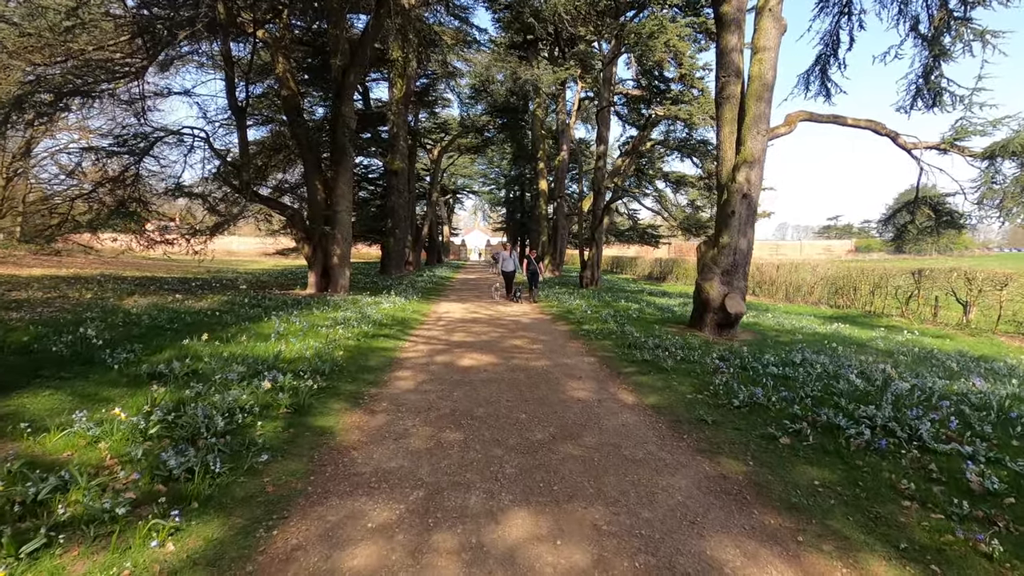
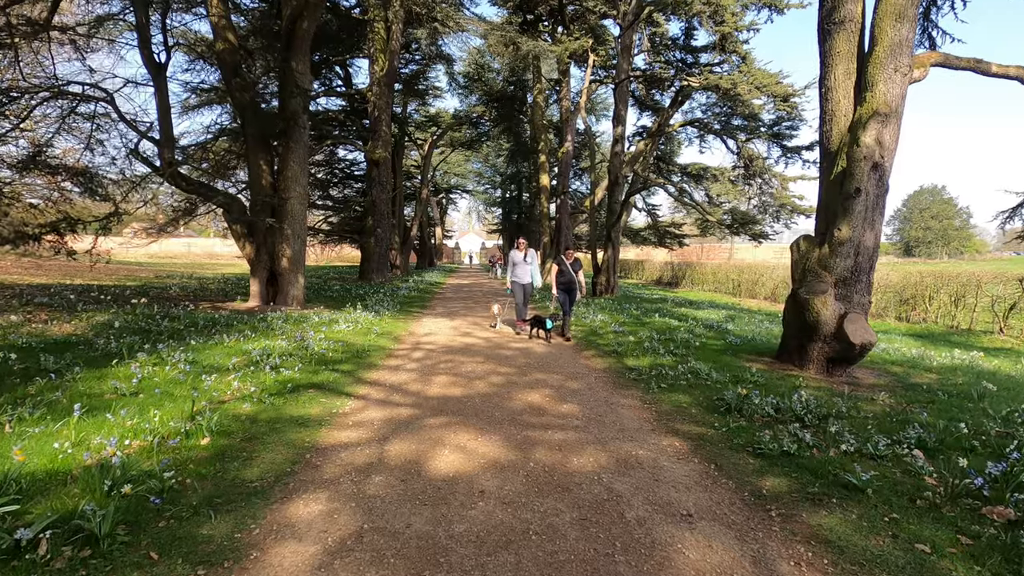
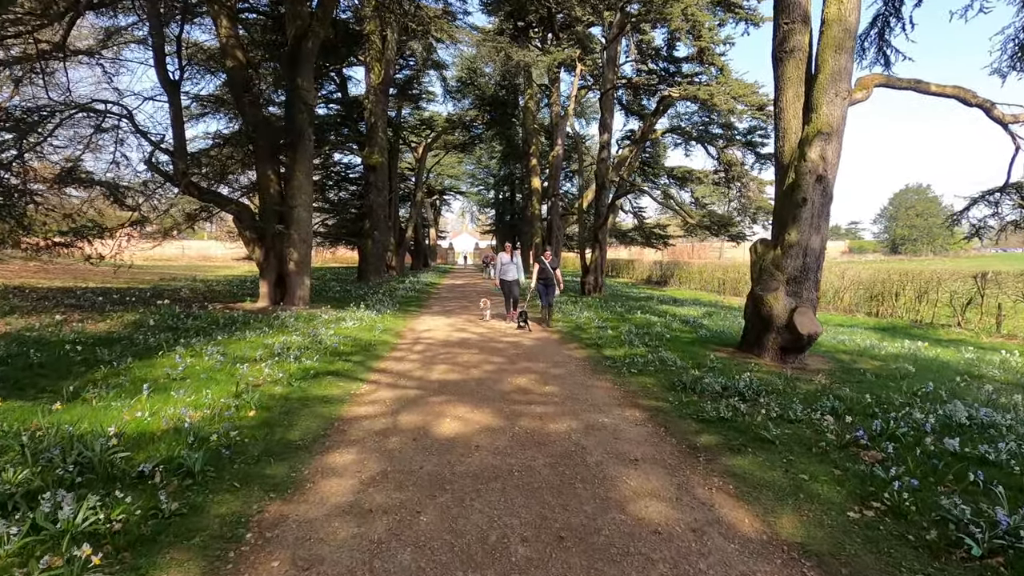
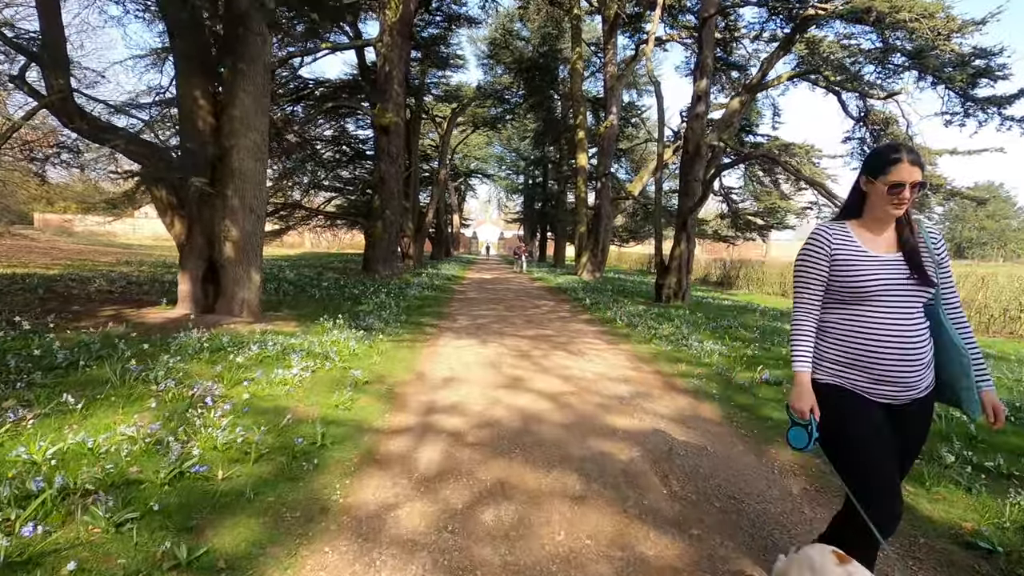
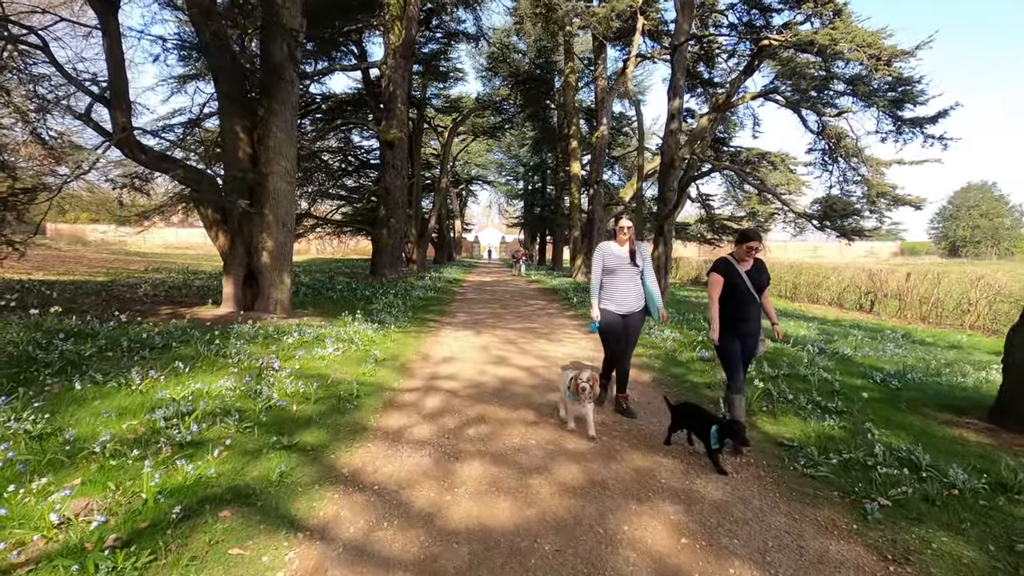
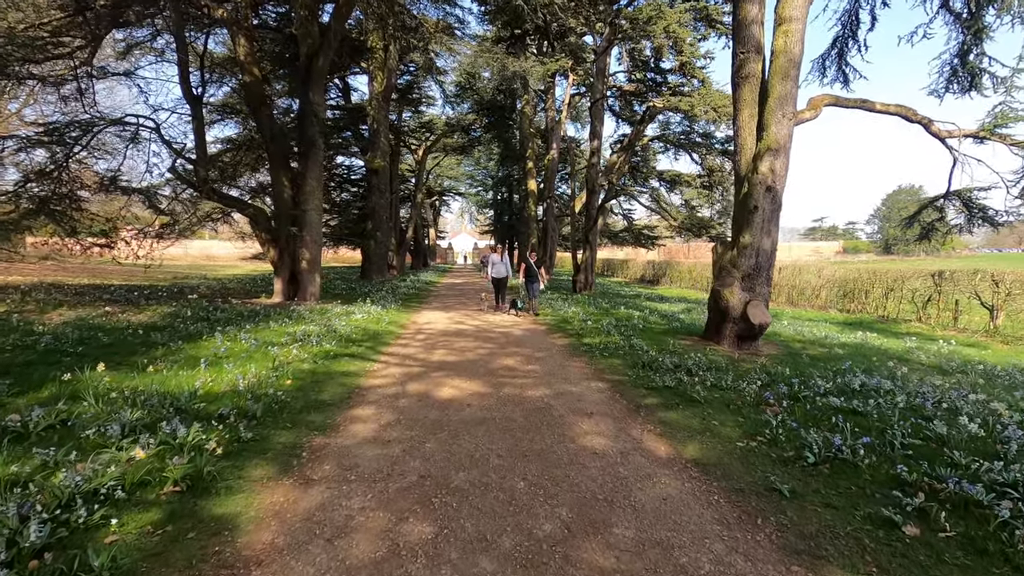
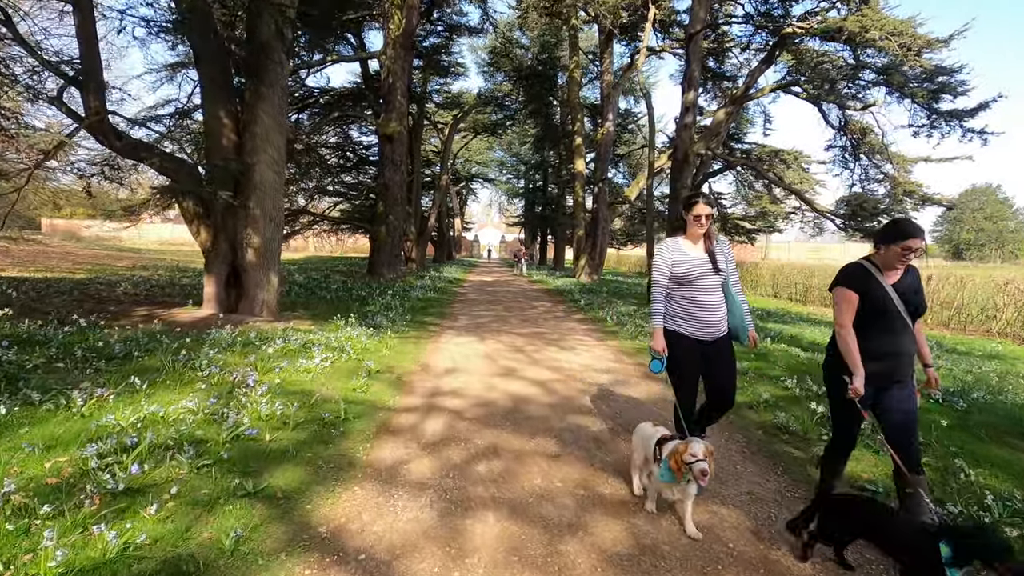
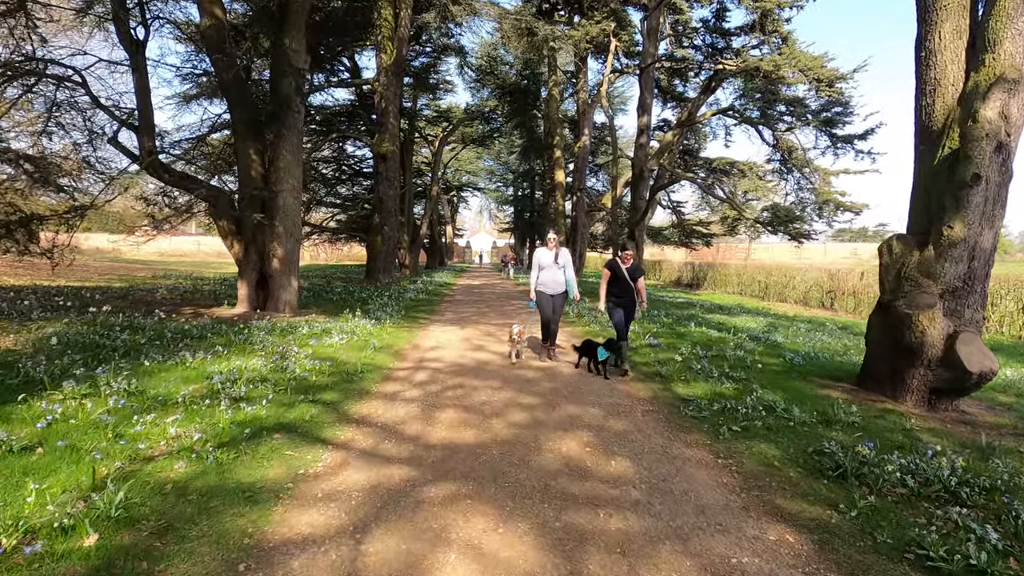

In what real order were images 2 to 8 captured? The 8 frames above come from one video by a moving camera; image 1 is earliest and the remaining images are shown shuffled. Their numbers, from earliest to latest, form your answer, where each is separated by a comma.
6, 3, 2, 8, 5, 7, 4
